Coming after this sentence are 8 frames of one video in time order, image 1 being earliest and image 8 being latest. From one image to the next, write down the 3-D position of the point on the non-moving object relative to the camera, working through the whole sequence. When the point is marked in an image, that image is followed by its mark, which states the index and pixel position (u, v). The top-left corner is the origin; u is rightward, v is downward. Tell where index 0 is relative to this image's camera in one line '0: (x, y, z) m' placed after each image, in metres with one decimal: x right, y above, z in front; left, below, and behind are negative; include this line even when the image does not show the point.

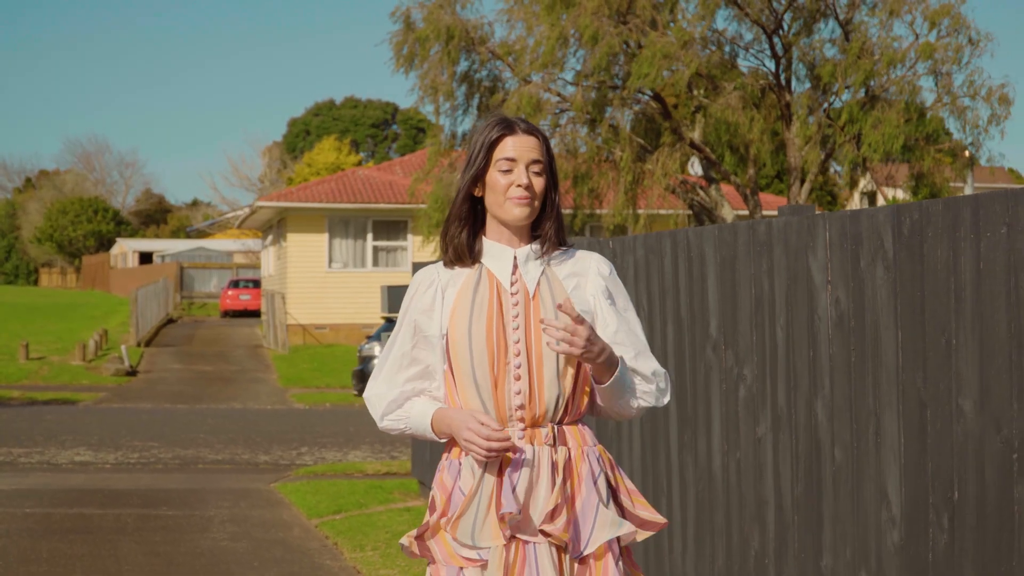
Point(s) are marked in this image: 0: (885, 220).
0: (+1.3, +0.2, +4.5) m
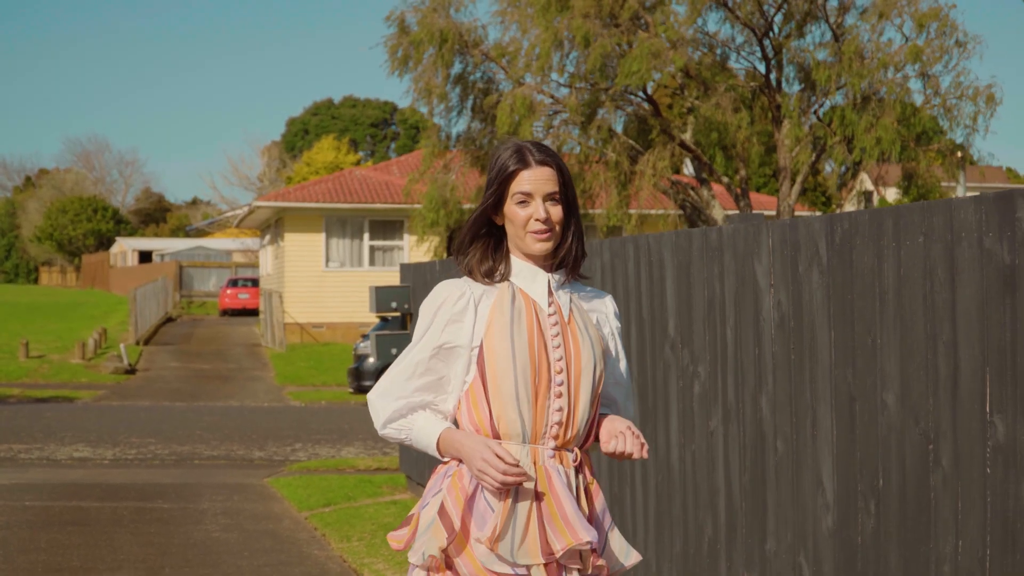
0: (+1.2, +0.2, +4.8) m
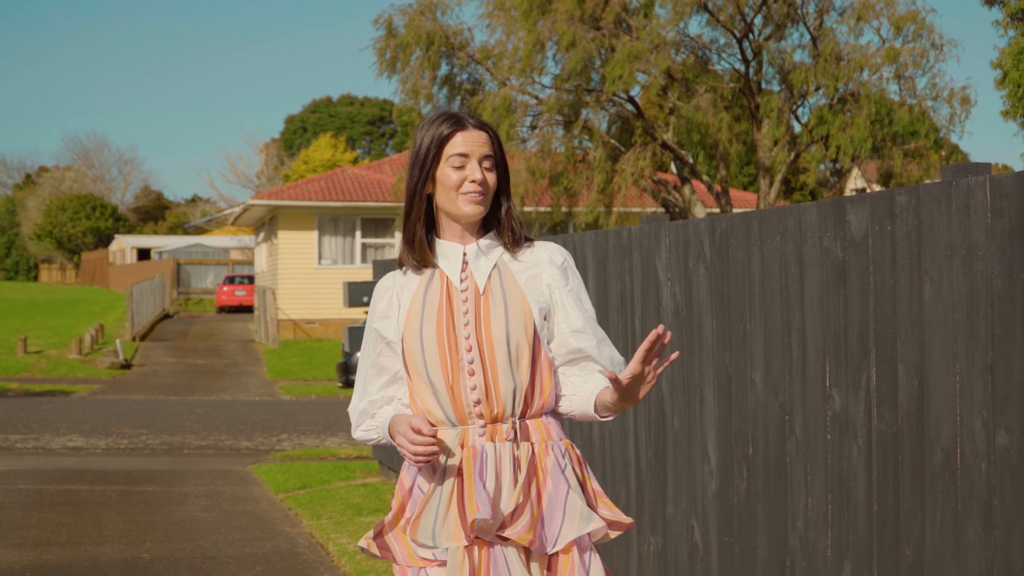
0: (+0.8, +0.3, +5.5) m
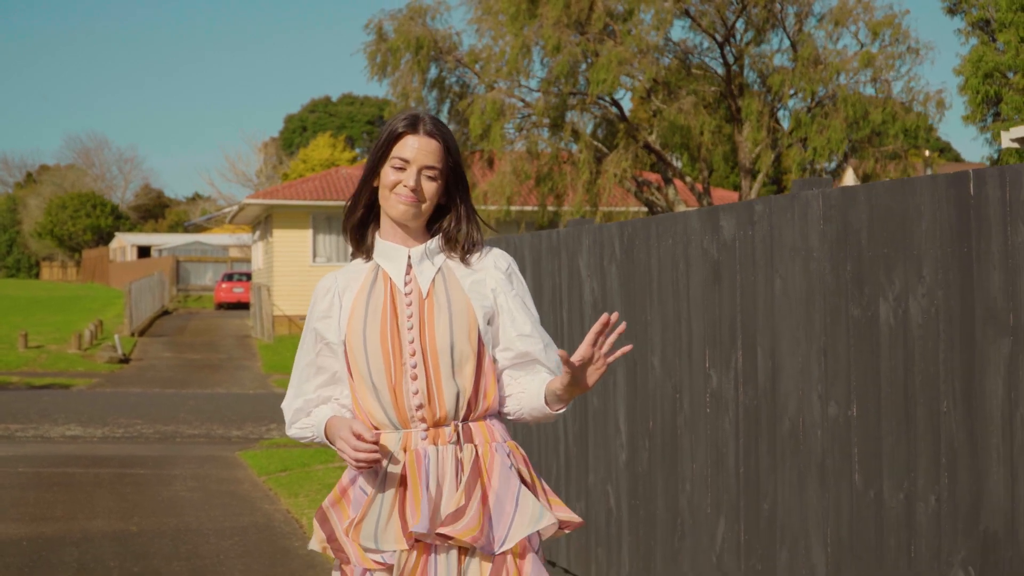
0: (+0.5, +0.3, +6.3) m
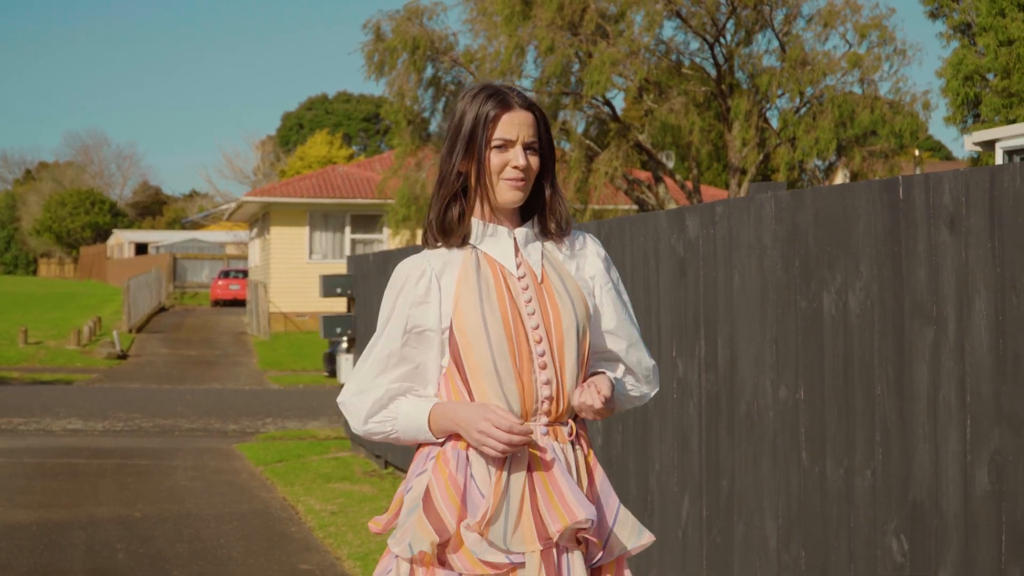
0: (+0.4, +0.3, +6.7) m
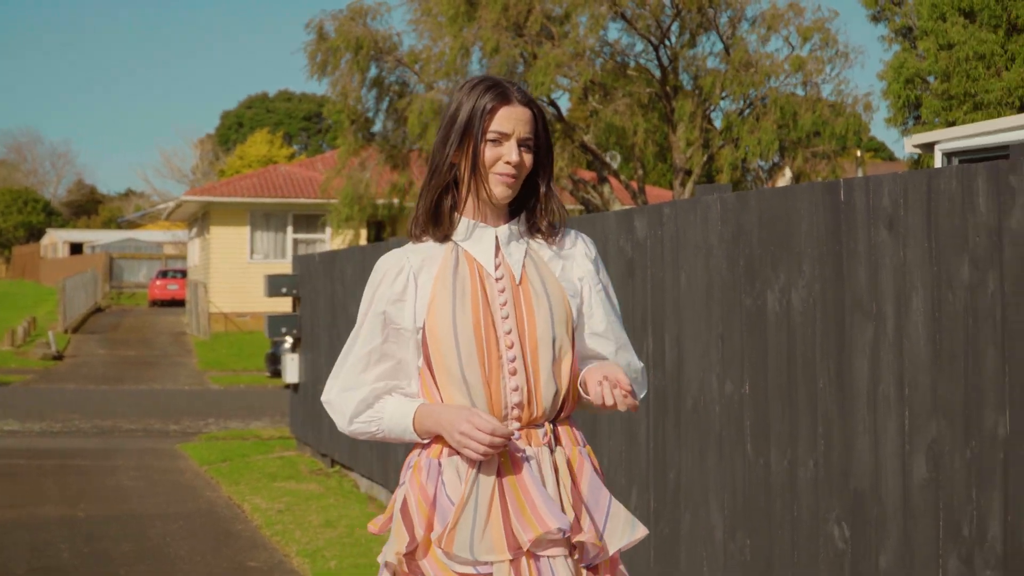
0: (+0.2, +0.3, +6.9) m
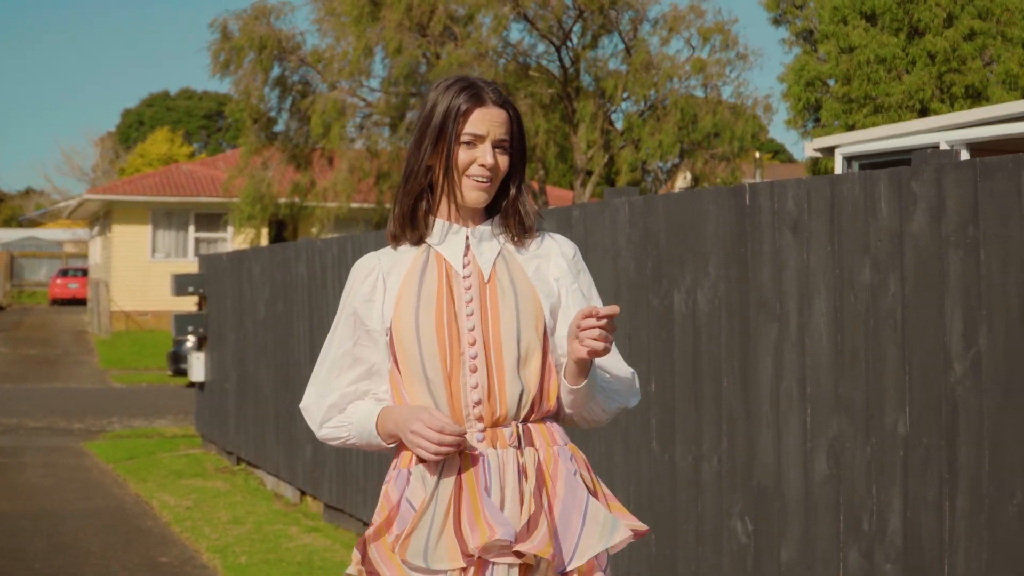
0: (-0.3, +0.3, +6.9) m
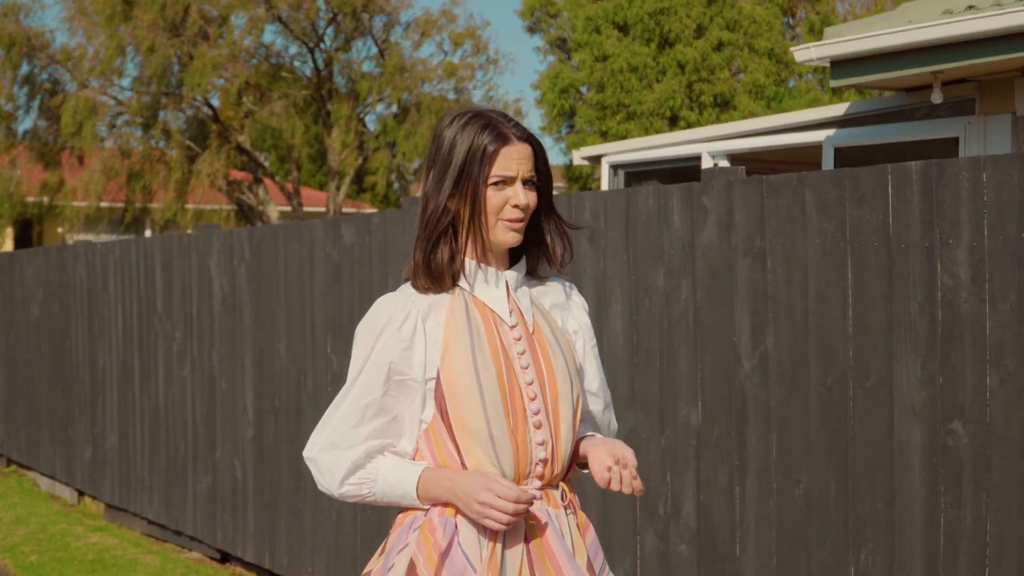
0: (-1.5, +0.3, +6.9) m
